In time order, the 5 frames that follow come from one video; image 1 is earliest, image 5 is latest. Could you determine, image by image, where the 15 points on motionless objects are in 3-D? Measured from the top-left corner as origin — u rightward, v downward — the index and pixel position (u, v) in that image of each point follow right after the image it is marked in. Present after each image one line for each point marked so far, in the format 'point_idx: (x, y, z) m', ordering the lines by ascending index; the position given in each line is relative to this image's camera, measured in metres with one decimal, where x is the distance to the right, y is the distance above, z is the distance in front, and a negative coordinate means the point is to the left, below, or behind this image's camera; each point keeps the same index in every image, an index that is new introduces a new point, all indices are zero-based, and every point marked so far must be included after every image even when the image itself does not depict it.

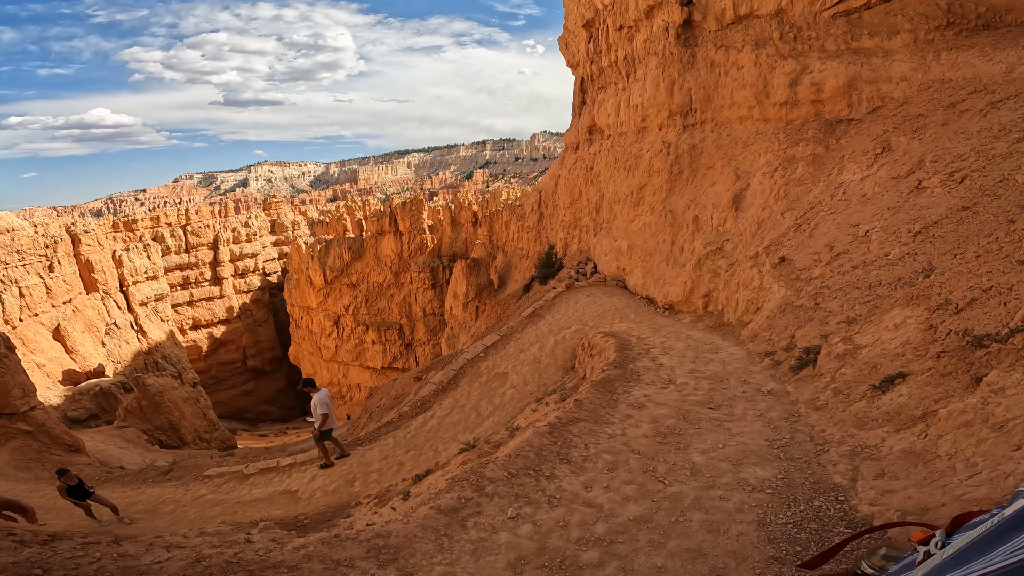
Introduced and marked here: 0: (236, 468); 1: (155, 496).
0: (-4.1, -2.7, +7.4) m
1: (-4.9, -3.0, +7.0) m
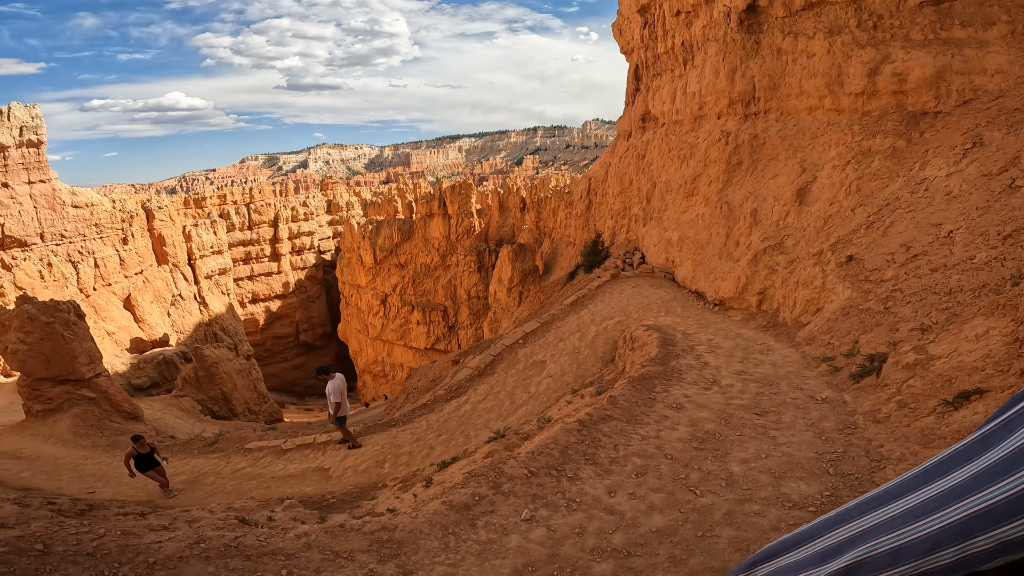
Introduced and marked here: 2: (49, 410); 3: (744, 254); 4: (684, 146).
0: (-3.6, -2.4, +7.7) m
1: (-4.4, -2.6, +7.3) m
2: (-10.1, -2.7, +11.2) m
3: (+4.1, +0.6, +8.8) m
4: (+3.8, +3.2, +11.1) m
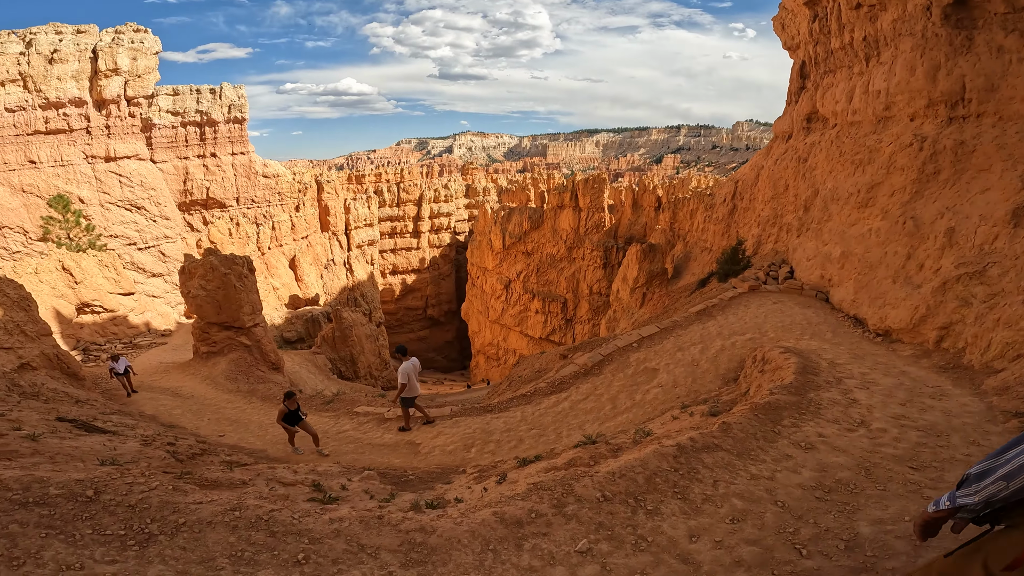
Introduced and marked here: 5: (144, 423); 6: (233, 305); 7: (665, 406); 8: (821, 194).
0: (-2.1, -1.9, +8.1) m
1: (-3.0, -2.1, +7.9) m
2: (-7.6, -1.5, +13.0) m
3: (+5.9, +0.1, +7.3) m
4: (+6.5, +2.7, +9.5) m
5: (-5.6, -2.0, +7.8) m
6: (-7.0, -0.4, +12.8) m
7: (+1.7, -1.3, +5.8) m
8: (+6.4, +2.0, +10.6) m
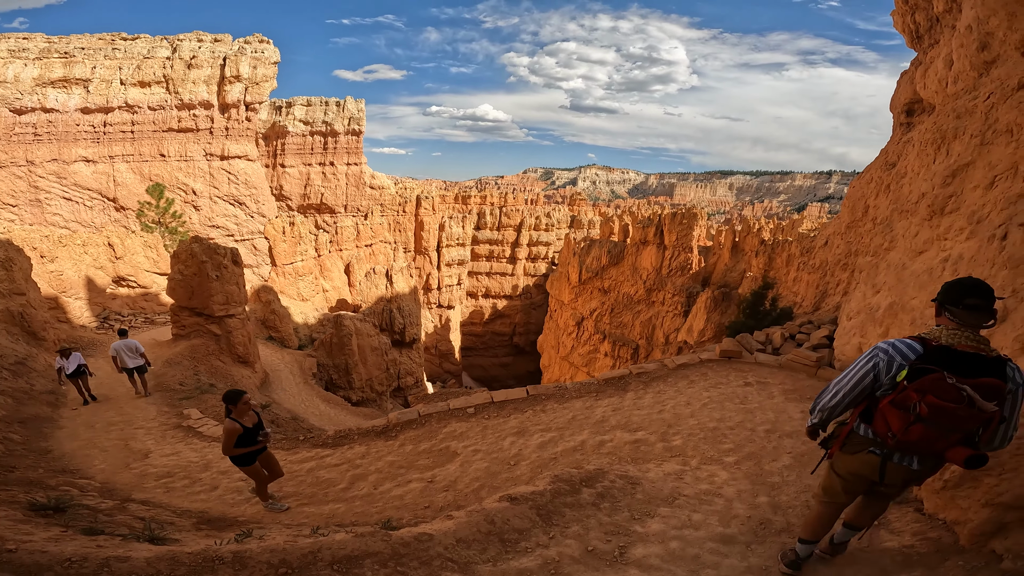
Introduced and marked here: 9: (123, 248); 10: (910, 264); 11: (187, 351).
0: (-4.0, -1.8, +6.5) m
1: (-4.9, -1.8, +6.6) m
2: (-8.1, -1.1, +12.7) m
3: (+3.8, -0.7, +4.0) m
4: (+5.2, +1.7, +6.1) m
5: (-7.4, -1.4, +7.1) m
6: (-7.4, 0.0, +12.4) m
7: (-0.8, -1.5, +3.4) m
8: (+5.3, +0.9, +7.1) m
9: (-12.9, +1.4, +17.1) m
10: (+4.5, +0.1, +5.8) m
11: (-7.5, -1.4, +11.9) m
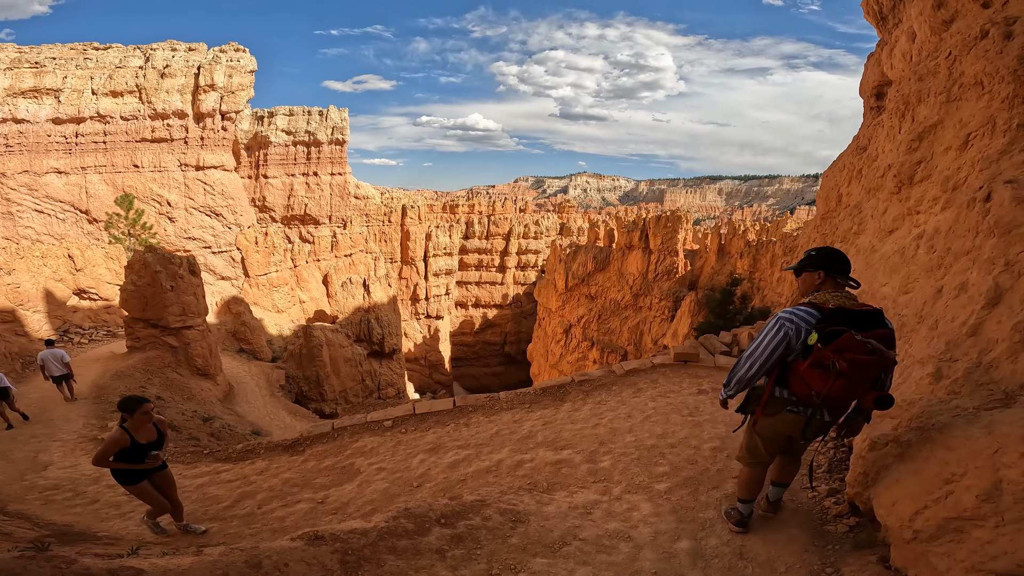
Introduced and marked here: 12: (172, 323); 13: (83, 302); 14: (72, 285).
0: (-4.6, -1.8, +6.0) m
1: (-5.6, -1.9, +6.1) m
2: (-8.8, -1.3, +12.1) m
3: (+3.2, -0.6, +3.5) m
4: (+4.6, +1.7, +5.7) m
5: (-8.1, -1.6, +6.6) m
6: (-8.1, -0.3, +11.9) m
7: (-1.4, -1.5, +3.0) m
8: (+4.6, +1.0, +6.7) m
9: (-13.7, +1.0, +16.6) m
10: (+3.9, +0.2, +5.4) m
11: (-8.2, -1.7, +11.3) m
12: (-7.8, -0.8, +11.8) m
13: (-13.4, -0.4, +16.0) m
14: (-13.7, +0.1, +16.1) m
